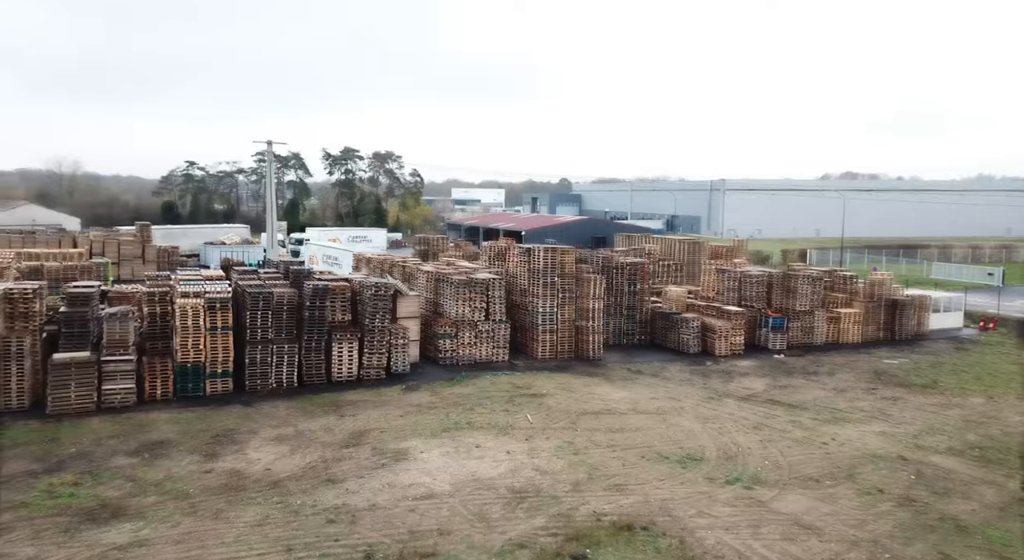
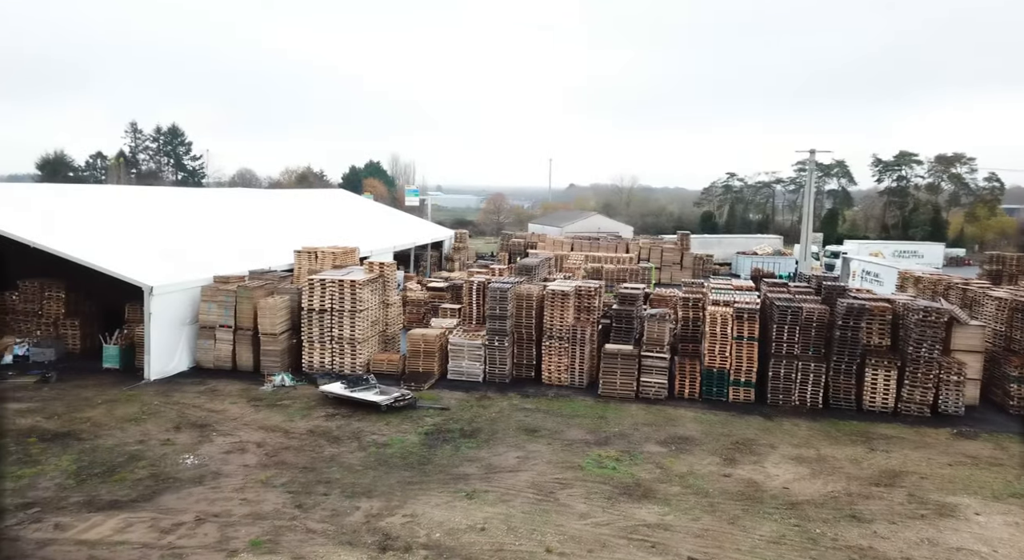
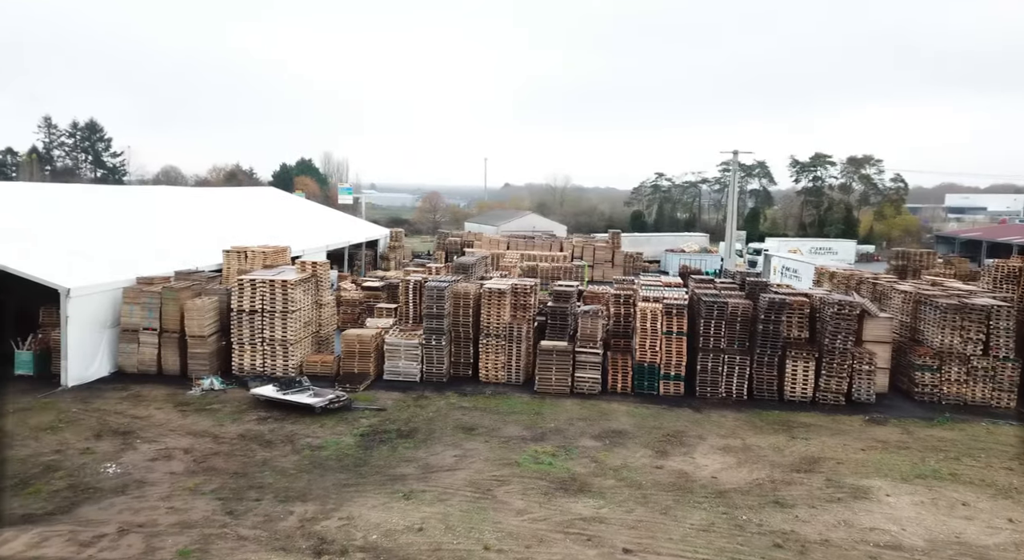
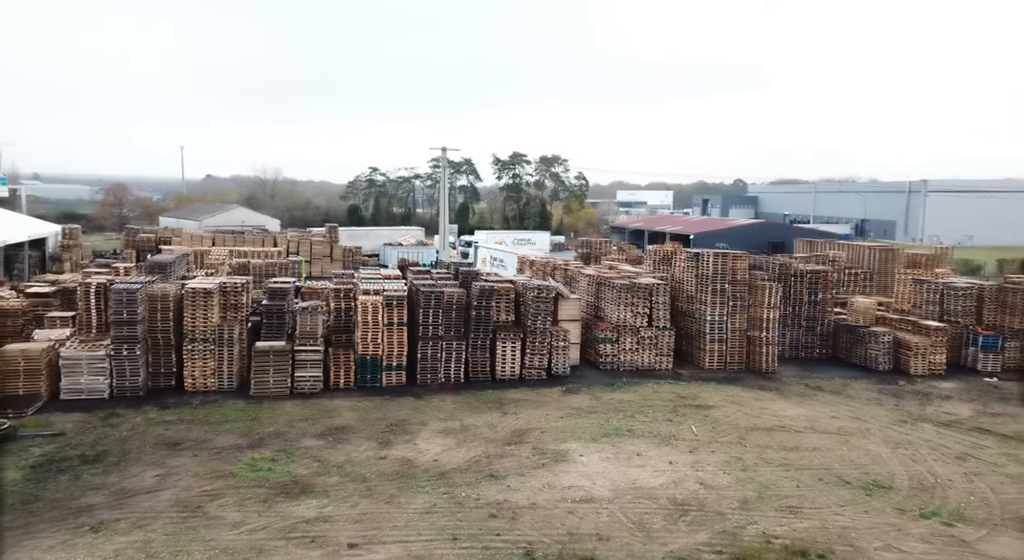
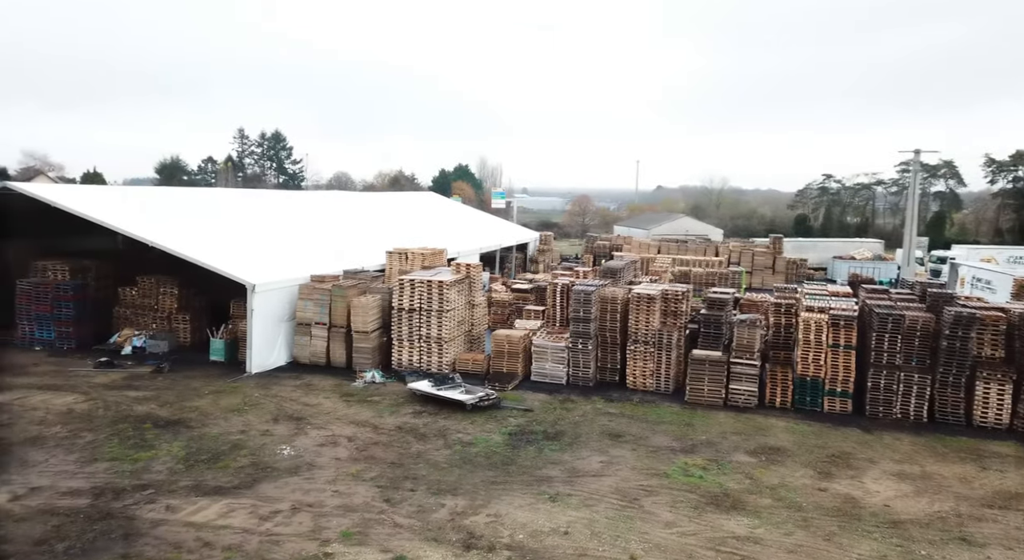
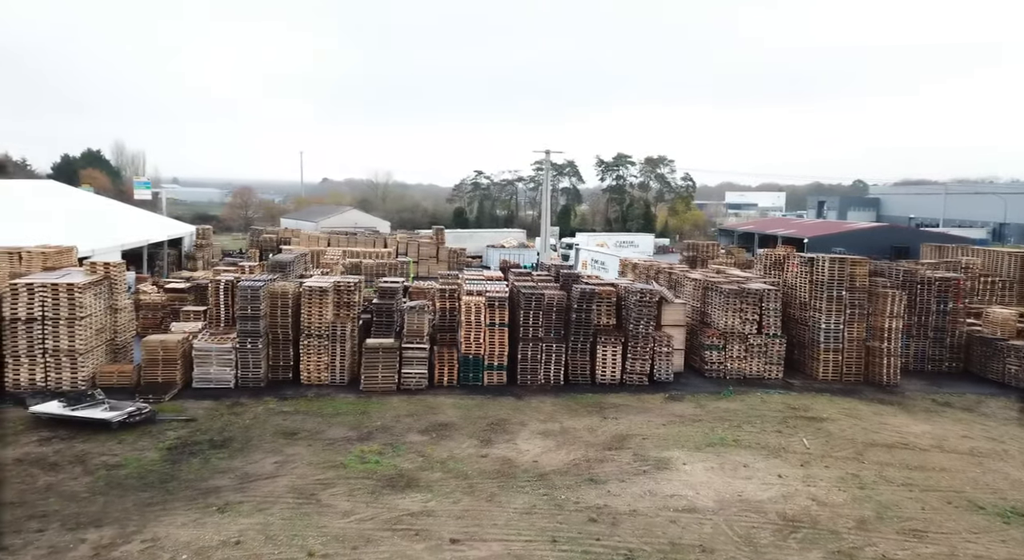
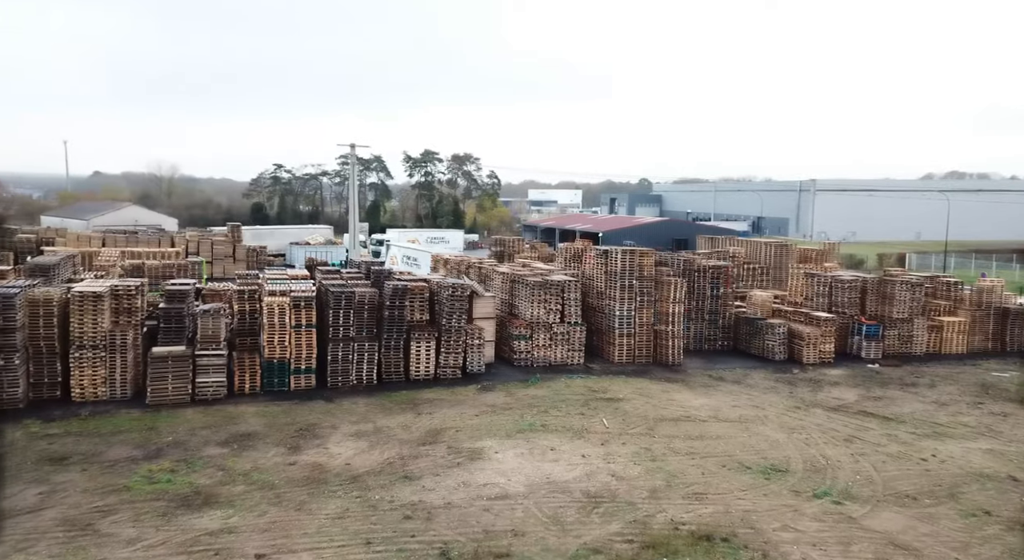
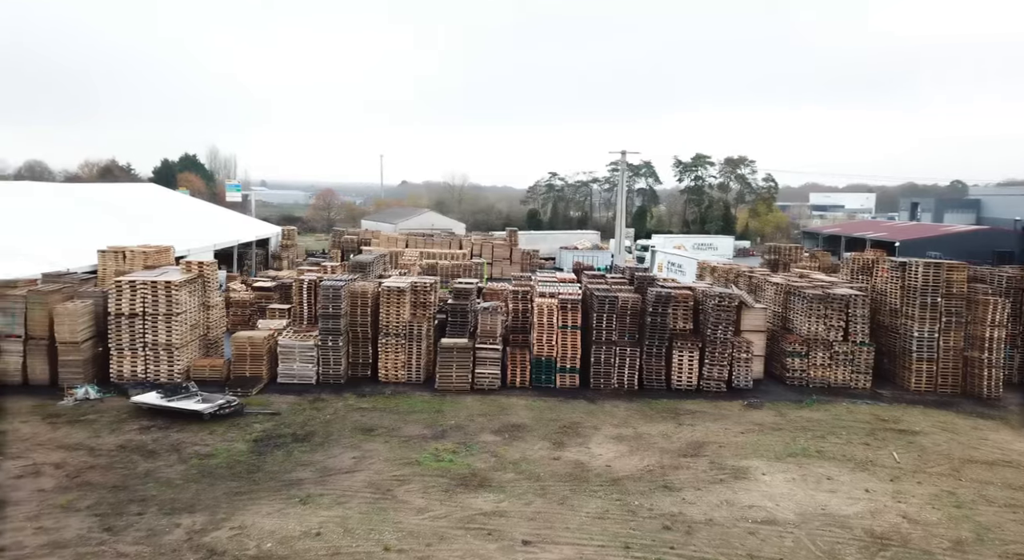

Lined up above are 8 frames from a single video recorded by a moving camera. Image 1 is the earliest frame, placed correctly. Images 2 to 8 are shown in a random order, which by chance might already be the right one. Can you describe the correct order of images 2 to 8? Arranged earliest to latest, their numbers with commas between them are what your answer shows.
7, 4, 6, 8, 3, 2, 5
